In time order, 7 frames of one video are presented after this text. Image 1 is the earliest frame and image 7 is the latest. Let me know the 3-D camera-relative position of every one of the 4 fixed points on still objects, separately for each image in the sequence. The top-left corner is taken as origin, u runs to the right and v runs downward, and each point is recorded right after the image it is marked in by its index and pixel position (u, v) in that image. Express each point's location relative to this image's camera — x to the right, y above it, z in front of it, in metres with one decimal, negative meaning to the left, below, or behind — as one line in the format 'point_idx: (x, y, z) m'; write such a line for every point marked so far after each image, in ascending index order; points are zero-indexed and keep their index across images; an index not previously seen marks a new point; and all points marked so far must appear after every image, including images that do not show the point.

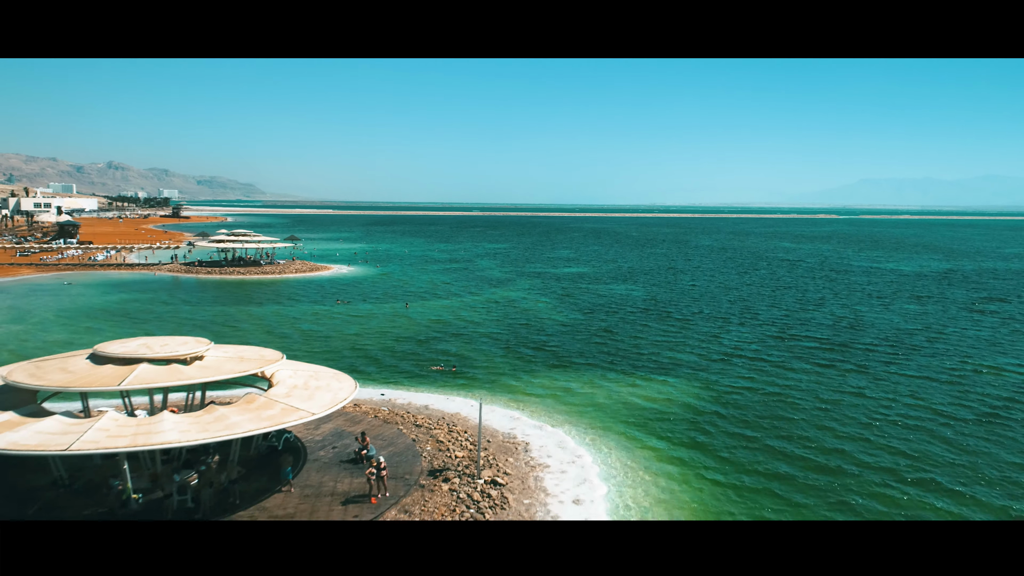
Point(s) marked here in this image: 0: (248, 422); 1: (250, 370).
0: (-10.1, -5.1, +17.0) m
1: (-11.8, -3.7, +18.8) m
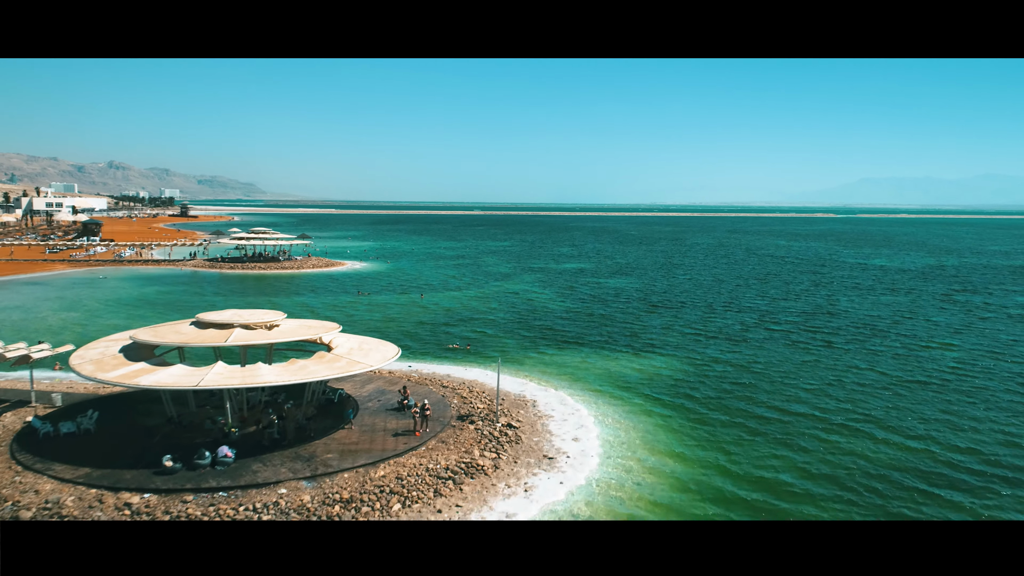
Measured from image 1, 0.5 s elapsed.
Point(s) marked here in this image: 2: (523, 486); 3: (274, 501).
0: (-9.4, -4.1, +21.7) m
1: (-11.1, -2.7, +23.6) m
2: (+0.7, -9.0, +19.7) m
3: (-9.6, -8.5, +17.2) m
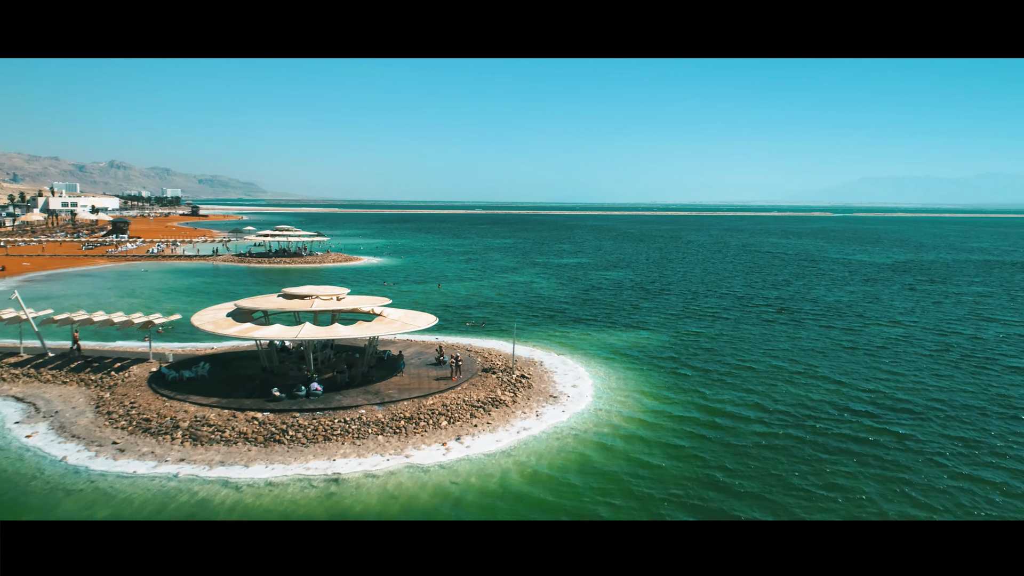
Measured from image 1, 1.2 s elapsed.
0: (-8.5, -2.7, +28.4) m
1: (-10.2, -1.3, +30.2) m
2: (+1.7, -7.6, +26.4) m
3: (-8.7, -7.2, +23.9) m
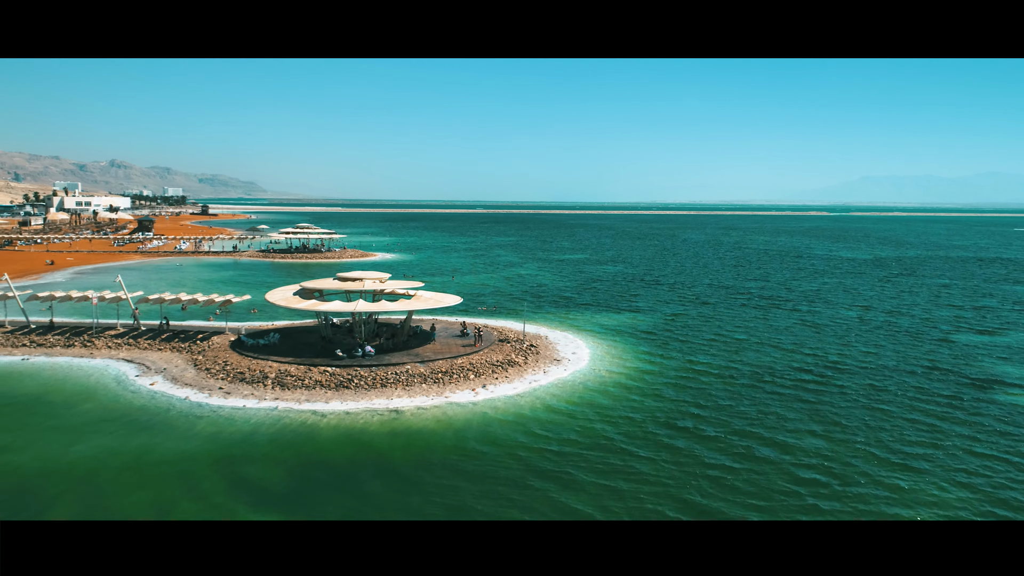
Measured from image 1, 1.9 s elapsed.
0: (-7.5, -1.4, +35.0) m
1: (-9.2, 0.0, +36.9) m
2: (+2.7, -6.3, +33.0) m
3: (-7.7, -5.9, +30.5) m
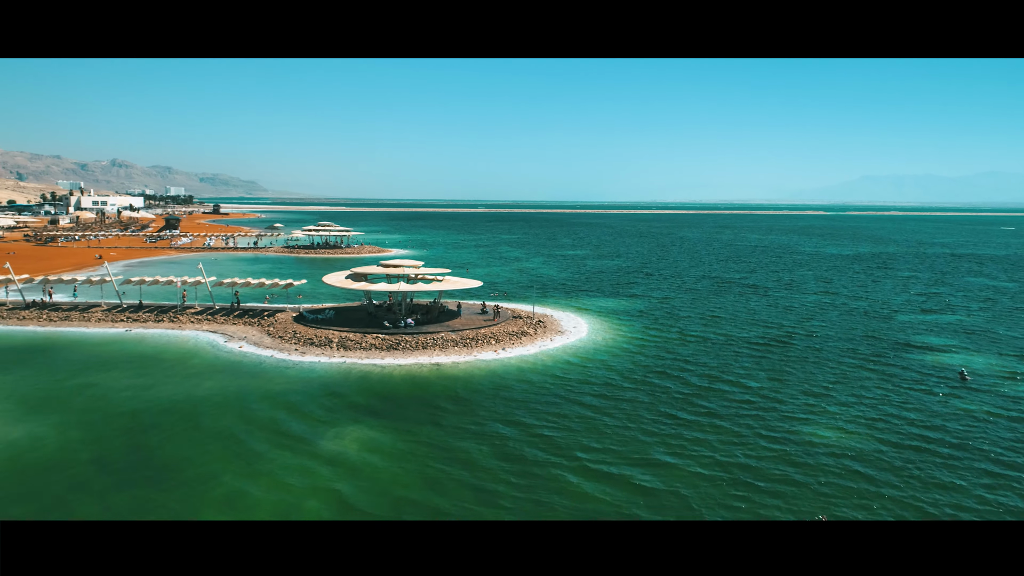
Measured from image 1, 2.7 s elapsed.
0: (-6.2, +0.1, +42.6) m
1: (-7.9, +1.5, +44.5) m
2: (+3.9, -4.8, +40.6) m
3: (-6.5, -4.4, +38.2) m
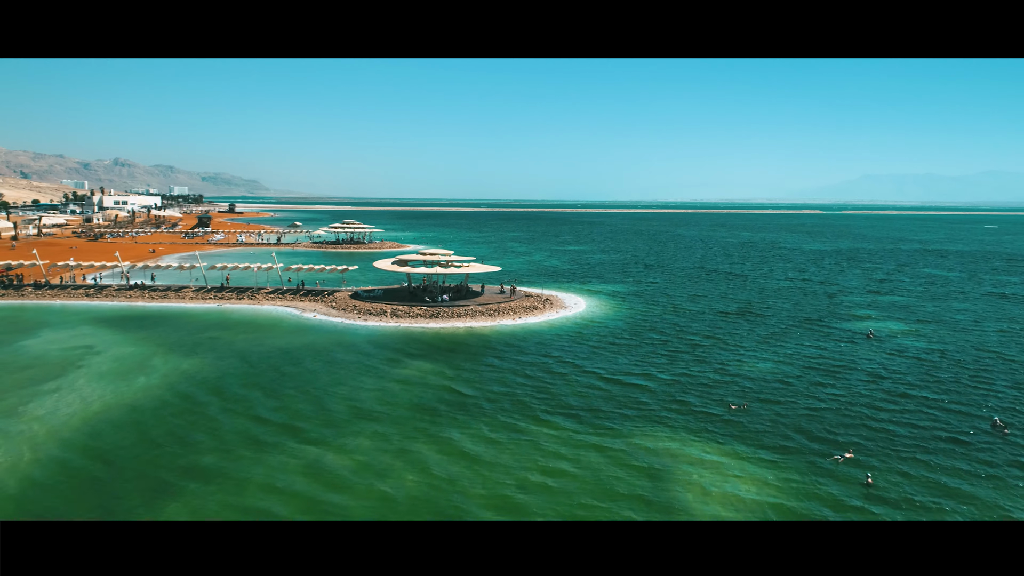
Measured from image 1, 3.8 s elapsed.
0: (-4.5, +2.1, +52.8) m
1: (-6.2, +3.6, +54.7) m
2: (+5.6, -2.8, +50.8) m
3: (-4.8, -2.3, +48.4) m
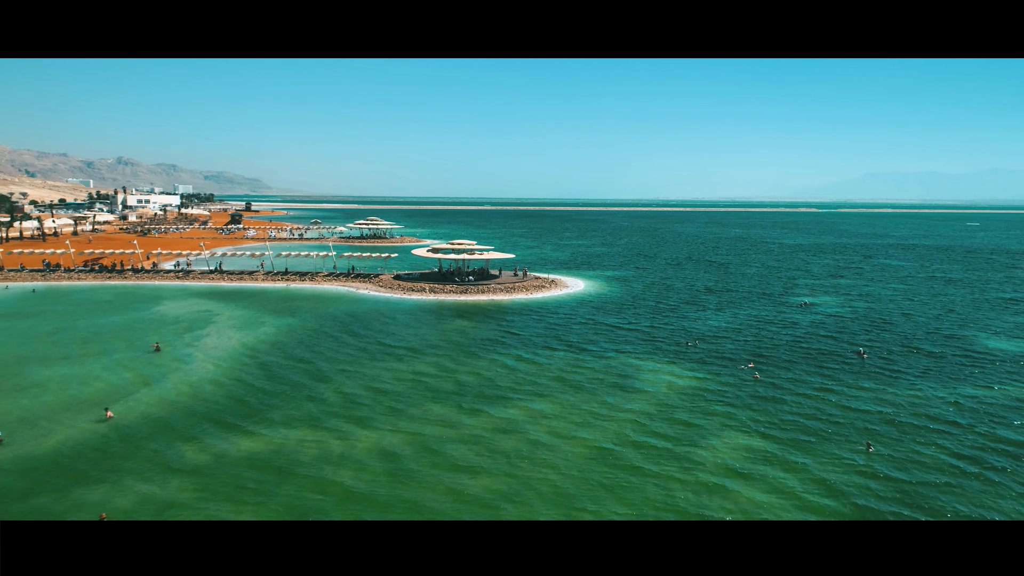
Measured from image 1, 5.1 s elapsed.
0: (-2.5, +4.7, +64.5) m
1: (-4.2, +6.1, +66.4) m
2: (+7.6, -0.2, +62.4) m
3: (-2.8, +0.2, +60.1) m
